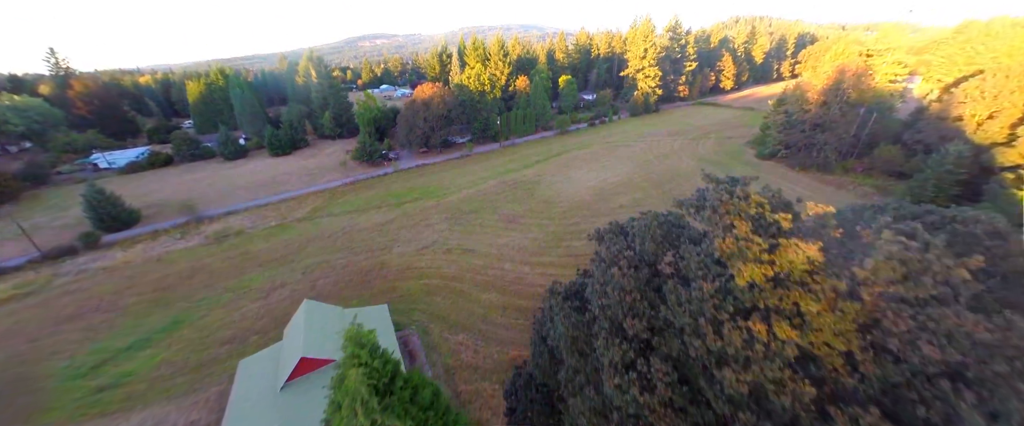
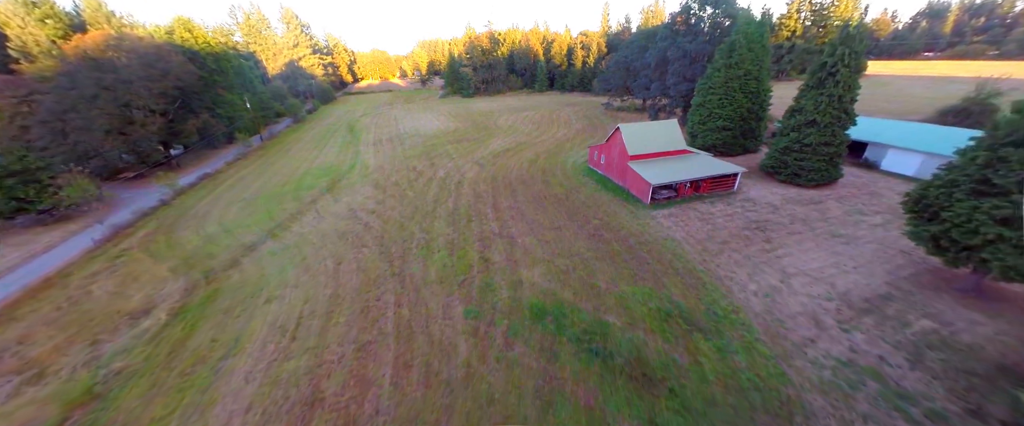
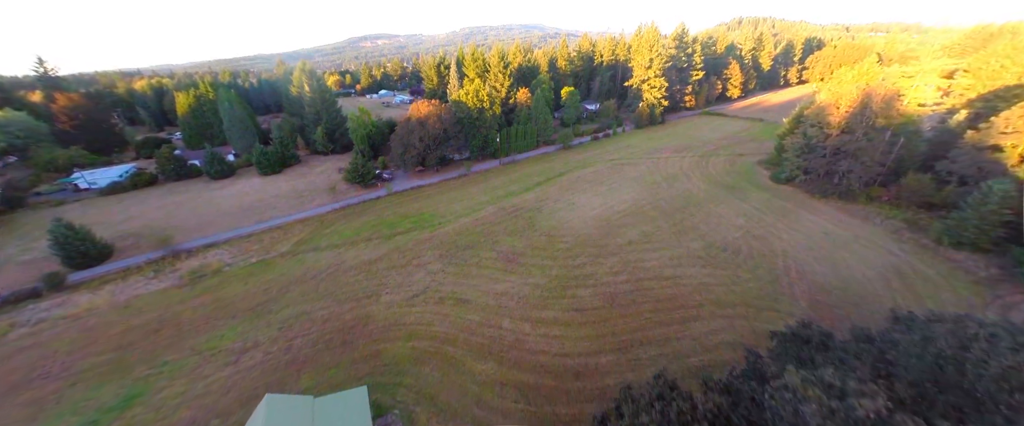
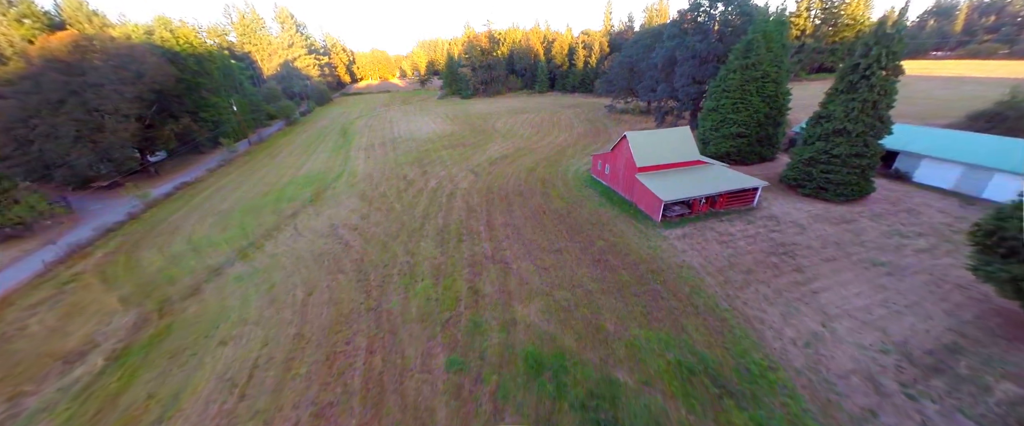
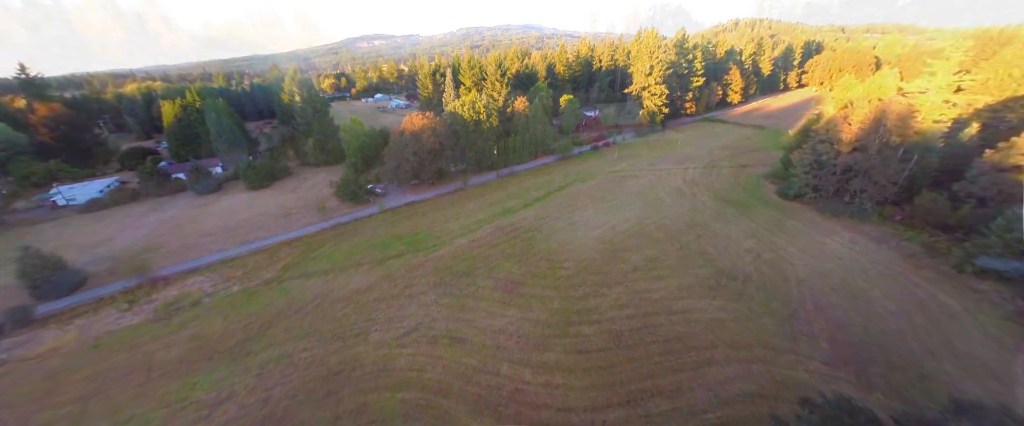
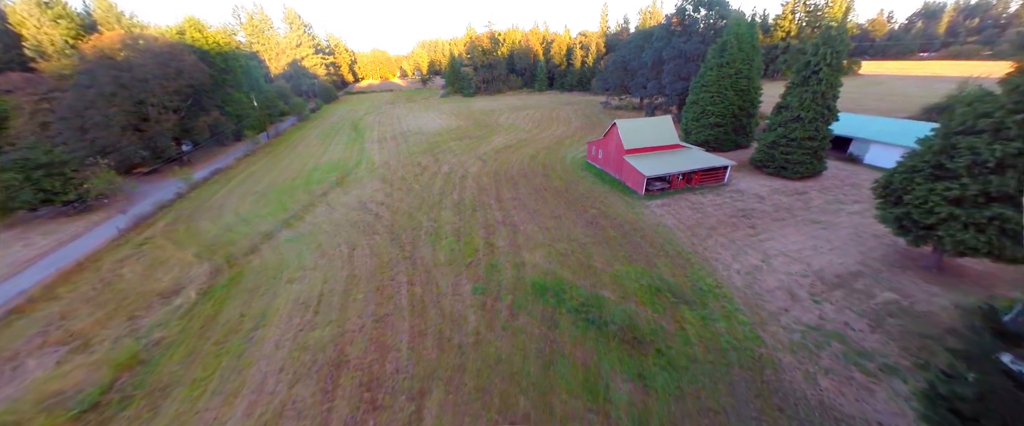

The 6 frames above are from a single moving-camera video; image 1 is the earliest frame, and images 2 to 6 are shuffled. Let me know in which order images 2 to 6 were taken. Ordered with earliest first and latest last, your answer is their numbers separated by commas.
3, 5, 6, 2, 4
